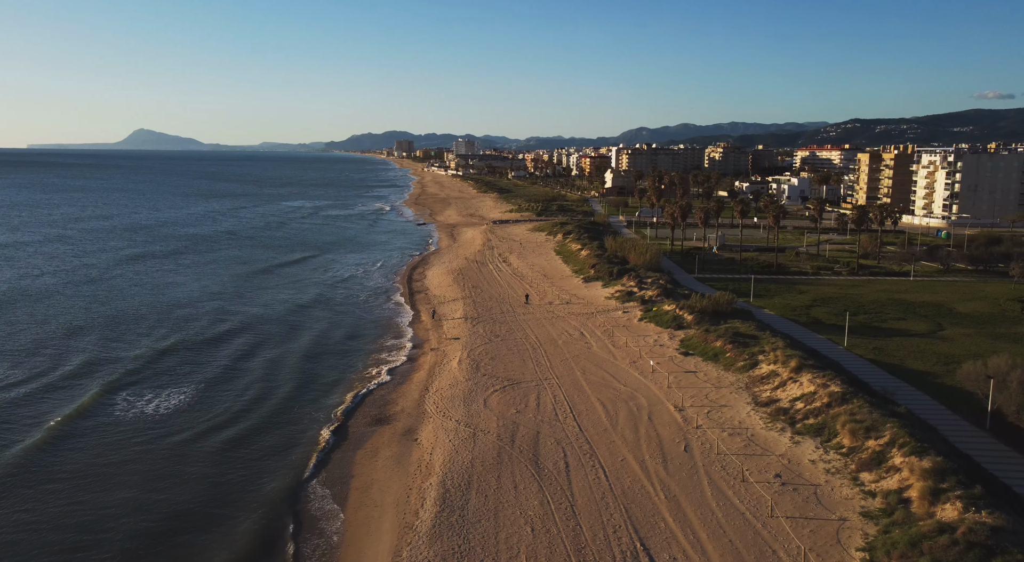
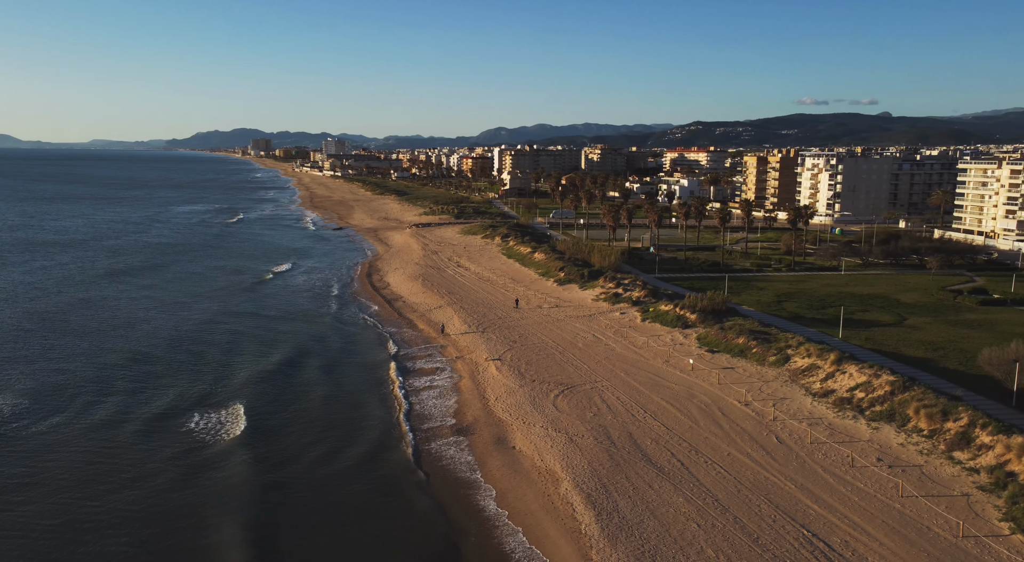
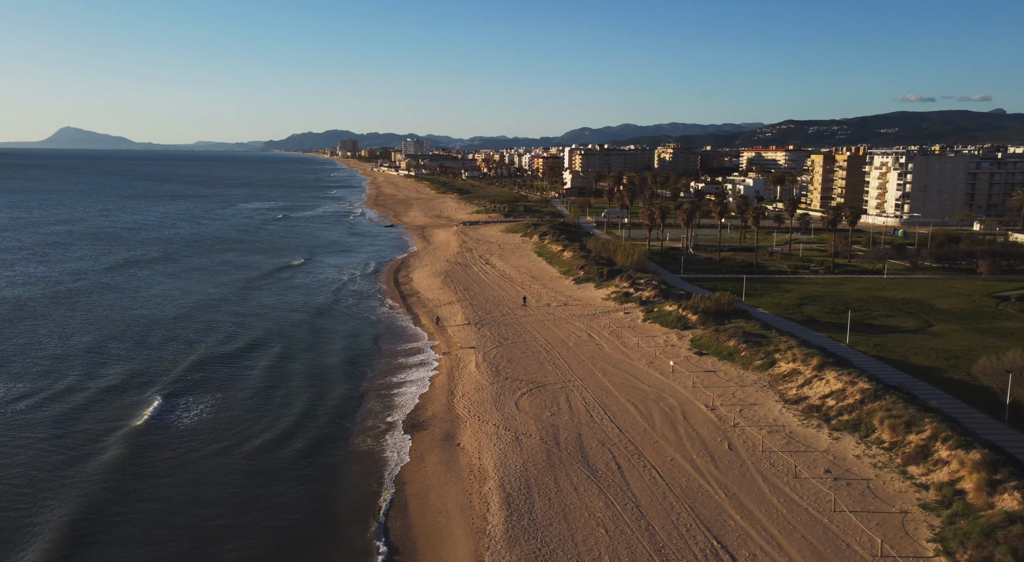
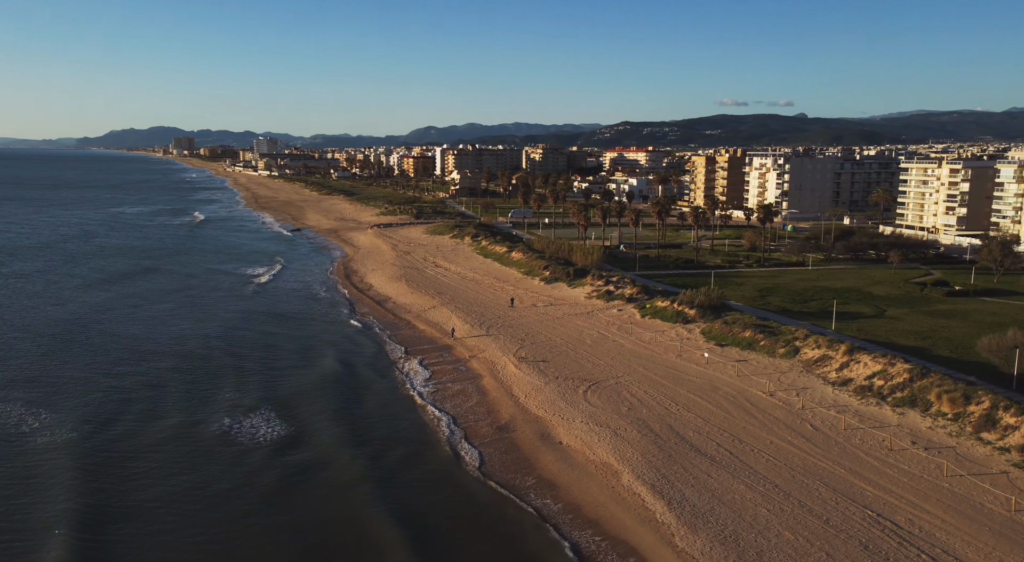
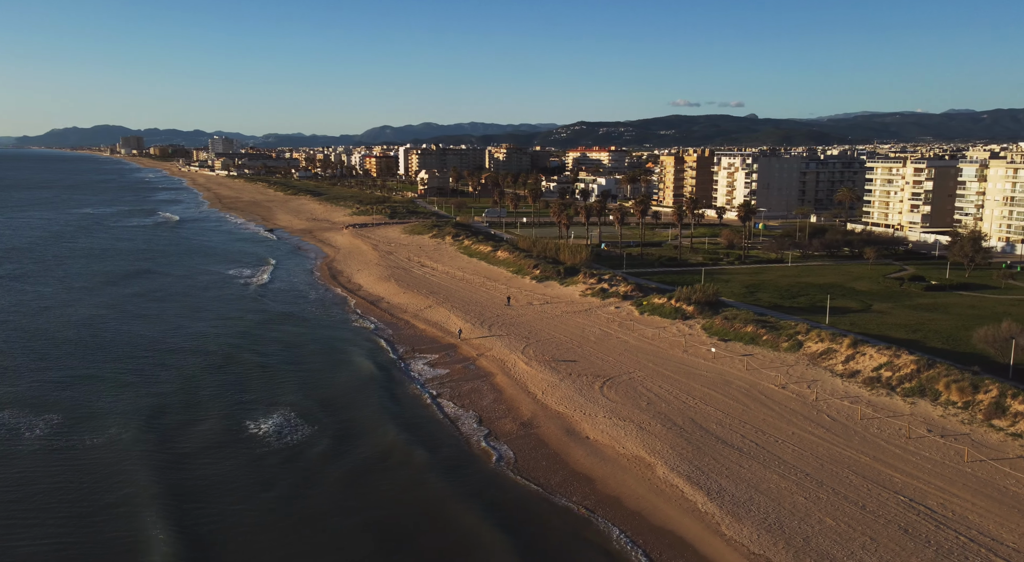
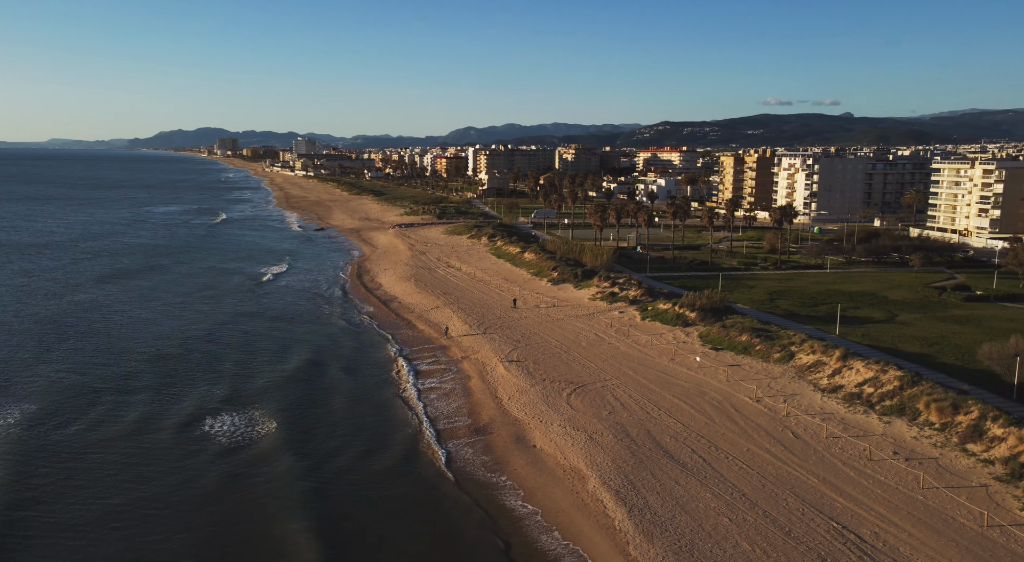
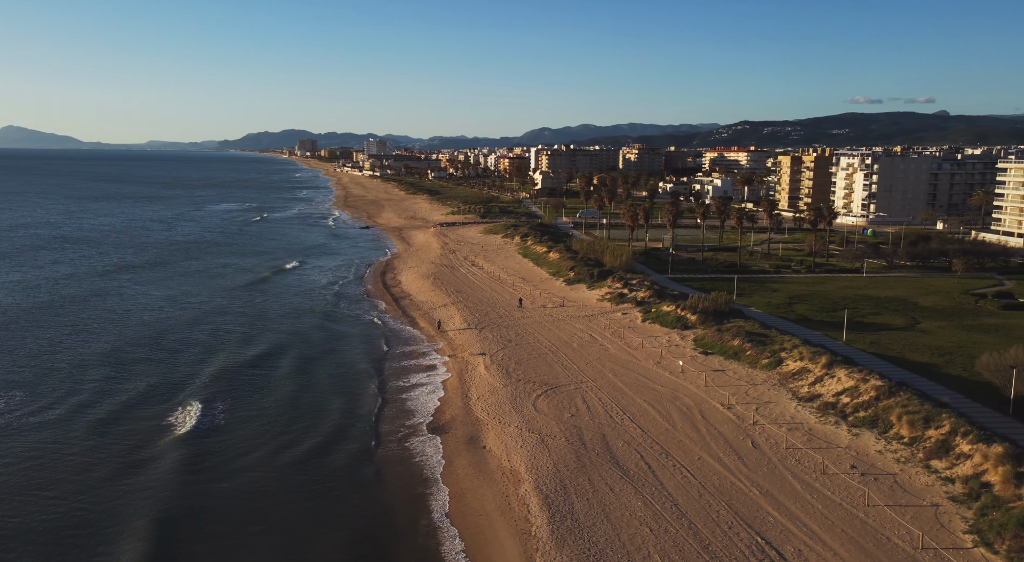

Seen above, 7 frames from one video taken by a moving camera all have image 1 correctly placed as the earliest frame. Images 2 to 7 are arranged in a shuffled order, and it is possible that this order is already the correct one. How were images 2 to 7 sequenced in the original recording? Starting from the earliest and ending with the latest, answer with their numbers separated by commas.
3, 7, 2, 6, 4, 5
